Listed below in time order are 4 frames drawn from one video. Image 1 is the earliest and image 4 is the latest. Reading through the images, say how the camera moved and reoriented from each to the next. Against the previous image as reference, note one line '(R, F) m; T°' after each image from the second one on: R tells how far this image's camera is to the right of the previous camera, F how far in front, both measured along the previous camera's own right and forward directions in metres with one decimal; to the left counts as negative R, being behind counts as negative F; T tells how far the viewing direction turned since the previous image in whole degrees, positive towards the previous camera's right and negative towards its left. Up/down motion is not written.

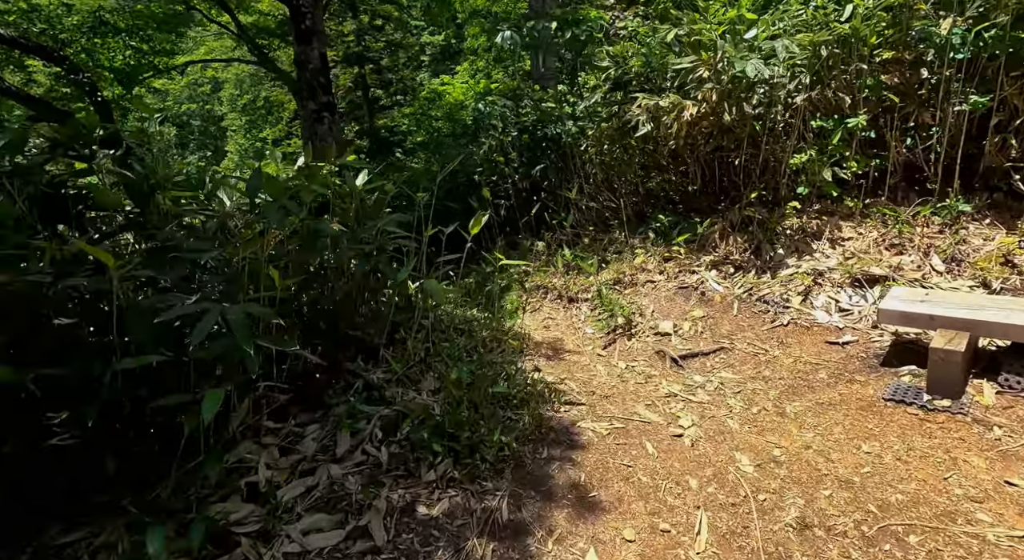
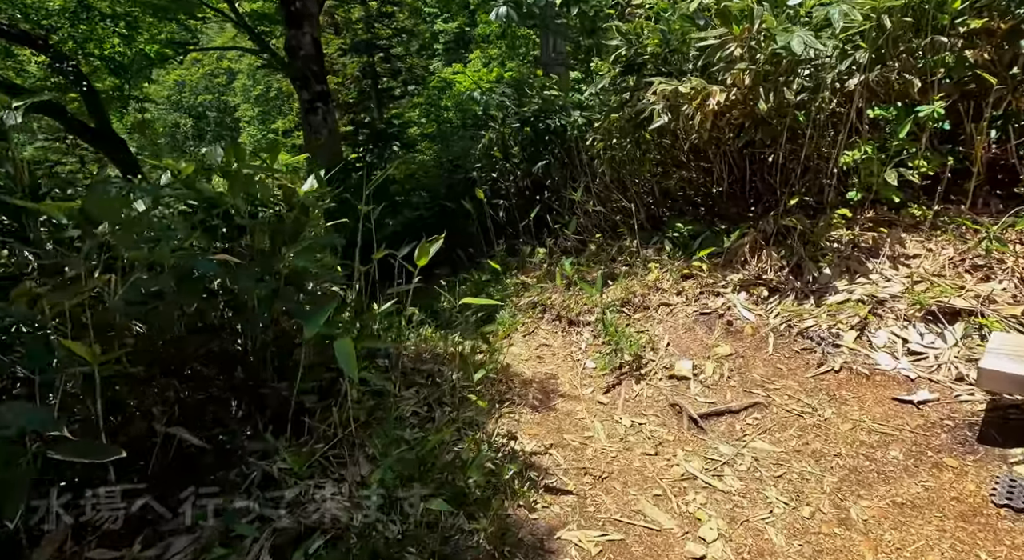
(+0.2, +0.7) m; -2°
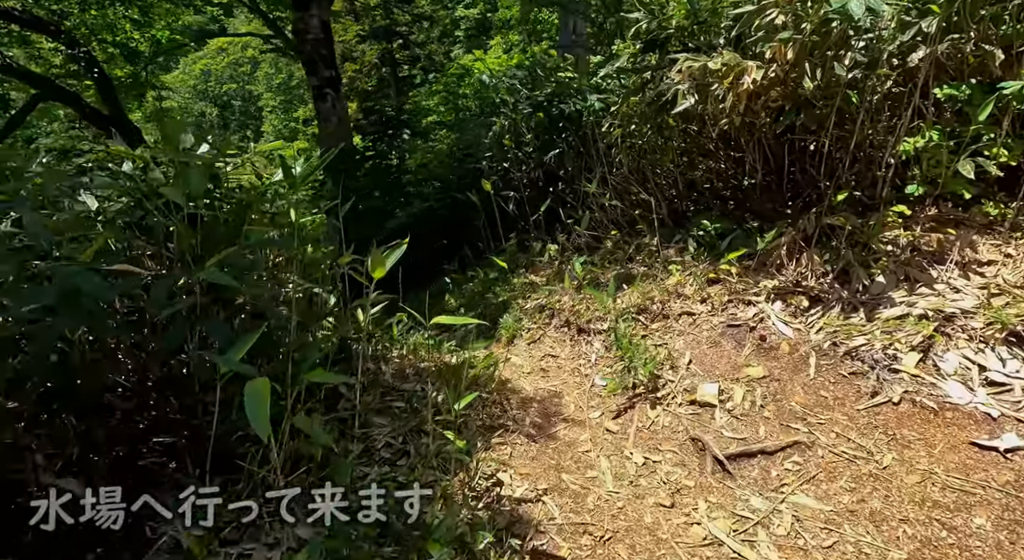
(+0.1, +0.4) m; -2°
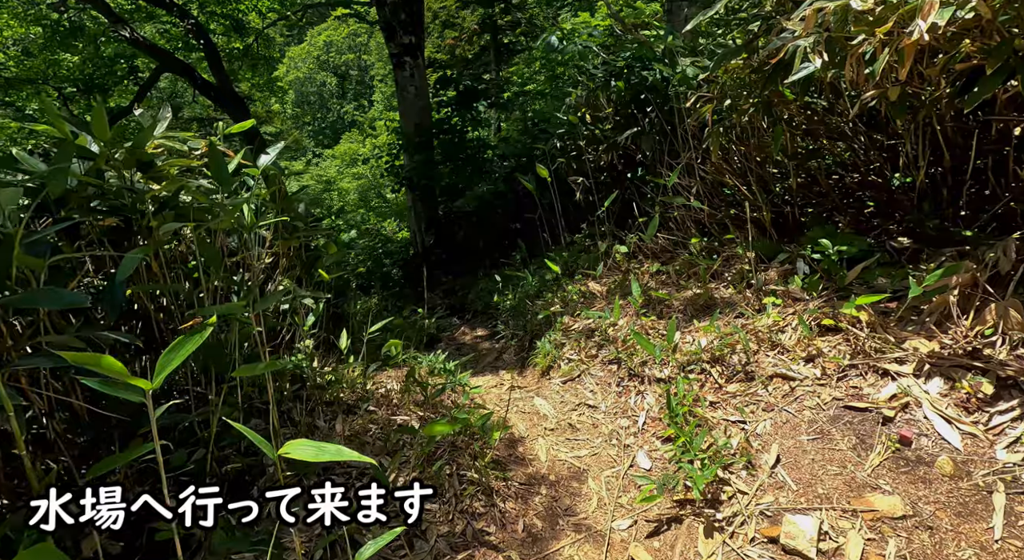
(+0.3, +0.8) m; -9°
